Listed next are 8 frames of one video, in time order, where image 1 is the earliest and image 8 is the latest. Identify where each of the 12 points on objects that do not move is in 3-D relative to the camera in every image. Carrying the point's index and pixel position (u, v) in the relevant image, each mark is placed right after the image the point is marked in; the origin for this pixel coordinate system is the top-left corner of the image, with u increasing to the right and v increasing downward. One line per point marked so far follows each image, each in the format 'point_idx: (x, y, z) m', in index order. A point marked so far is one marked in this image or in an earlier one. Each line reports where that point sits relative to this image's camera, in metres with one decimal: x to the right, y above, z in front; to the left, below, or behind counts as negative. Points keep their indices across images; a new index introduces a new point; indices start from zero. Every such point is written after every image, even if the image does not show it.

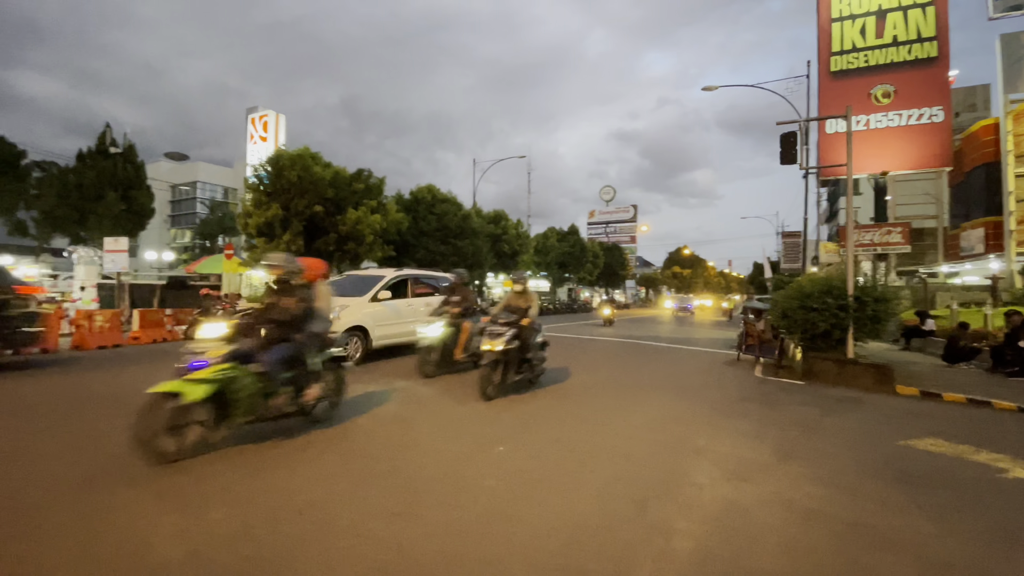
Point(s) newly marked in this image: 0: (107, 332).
0: (-12.1, -1.3, +14.0) m
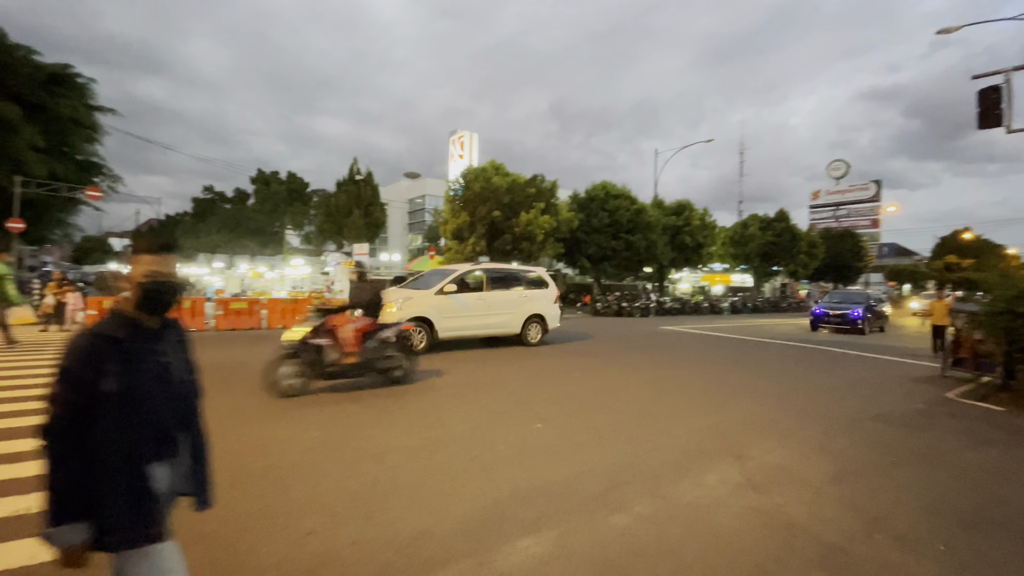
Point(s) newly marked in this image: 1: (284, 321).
0: (-7.1, -1.1, +19.2) m
1: (-8.7, -1.2, +18.1) m
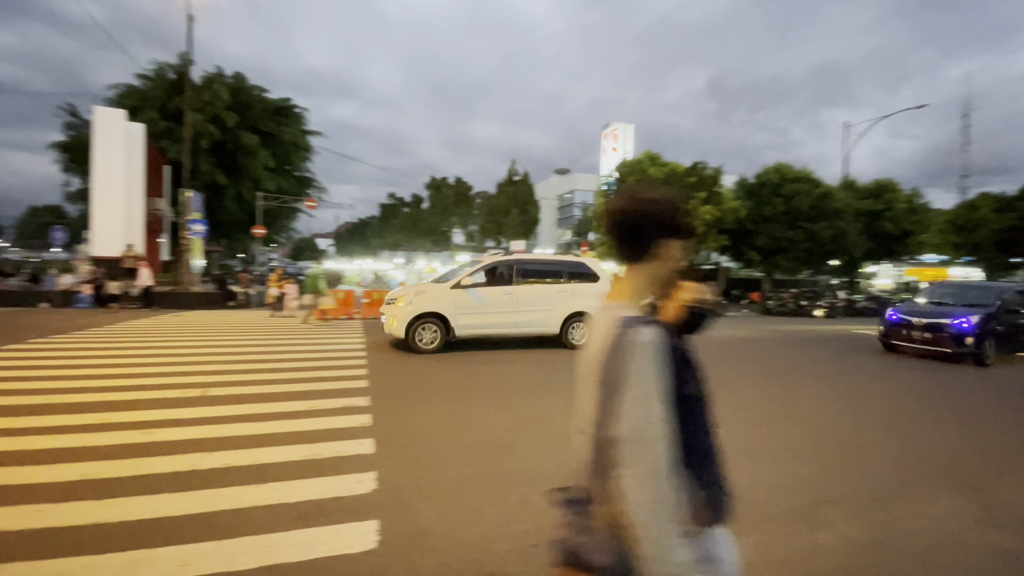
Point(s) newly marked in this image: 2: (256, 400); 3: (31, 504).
0: (-0.5, -0.9, +20.7) m
1: (-2.4, -1.0, +20.1) m
2: (-4.3, -1.8, +7.5) m
3: (-4.5, -2.0, +4.4) m
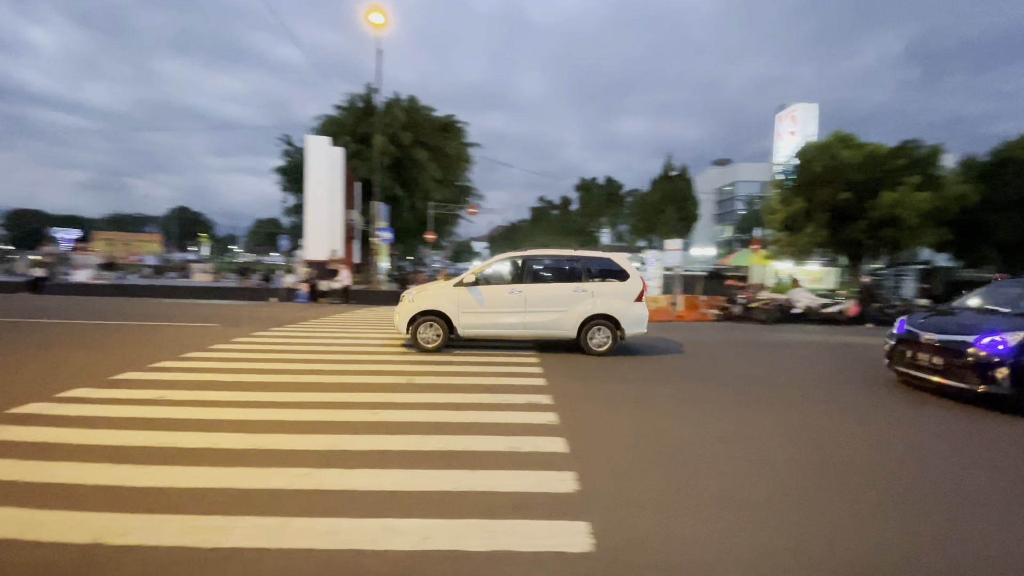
0: (+6.3, -1.0, +19.7) m
1: (+4.4, -1.1, +19.7) m
2: (-1.2, -1.8, +8.3) m
3: (-2.4, -2.0, +5.4) m
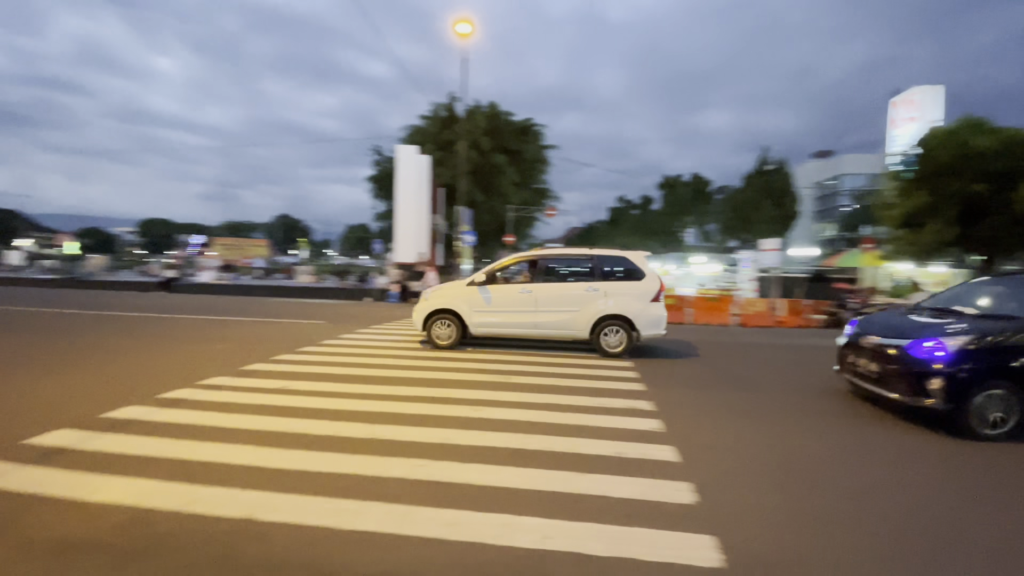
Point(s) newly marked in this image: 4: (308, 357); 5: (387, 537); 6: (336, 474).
0: (+9.8, -1.1, +18.4) m
1: (+7.8, -1.2, +18.7) m
2: (+0.5, -1.8, +8.3) m
3: (-1.1, -2.0, +5.6) m
4: (-4.8, -1.6, +11.0) m
5: (-1.1, -2.2, +4.2) m
6: (-2.0, -2.0, +5.1) m
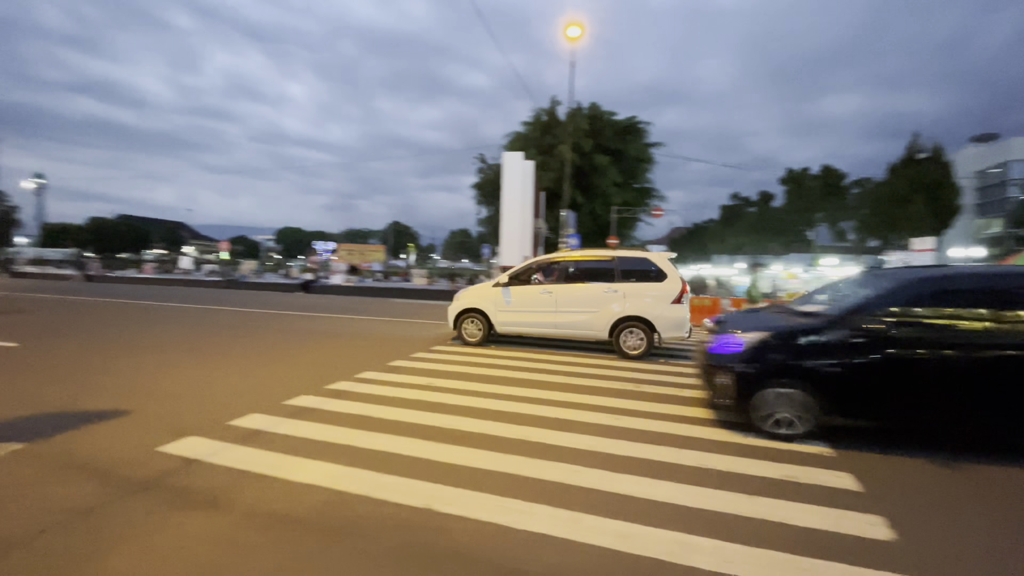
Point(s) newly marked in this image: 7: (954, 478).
0: (+14.0, -1.3, +15.9) m
1: (+12.1, -1.4, +16.6) m
2: (+2.8, -1.9, +7.9) m
3: (+0.7, -2.1, +5.6) m
4: (-1.8, -1.7, +11.6) m
5: (+0.4, -2.2, +4.2) m
6: (-0.3, -2.1, +5.3) m
7: (+5.2, -2.2, +5.4) m
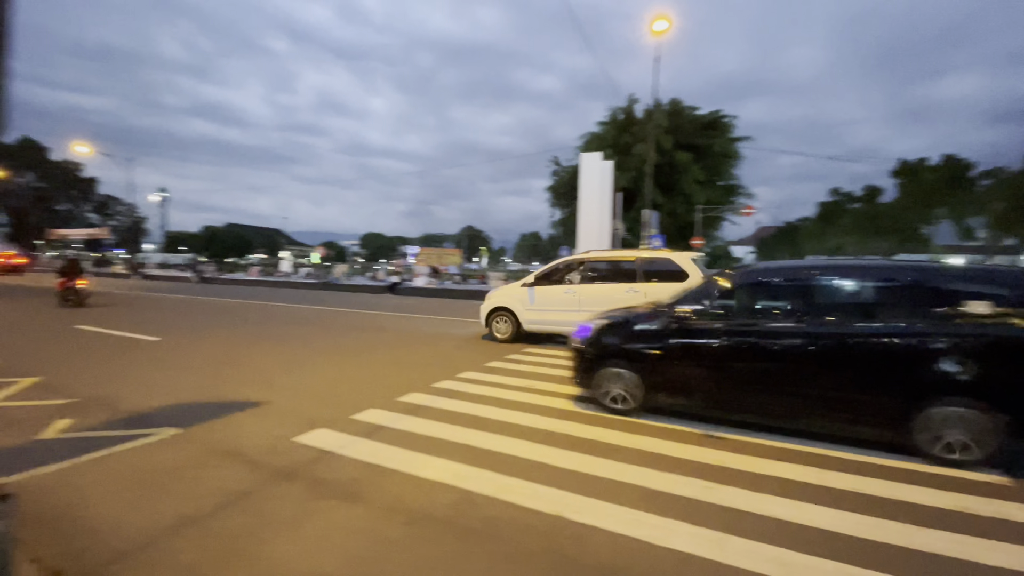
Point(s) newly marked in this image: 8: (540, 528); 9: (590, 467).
0: (+16.8, -1.4, +13.5) m
1: (+15.0, -1.5, +14.4) m
2: (+4.5, -1.9, +7.2) m
3: (+2.1, -2.1, +5.2) m
4: (+0.5, -1.7, +11.5) m
5: (+1.6, -2.2, +3.9) m
6: (+1.1, -2.1, +5.1) m
7: (+6.5, -2.2, +4.4) m
8: (+0.3, -2.2, +4.3) m
9: (+0.9, -2.0, +5.4) m
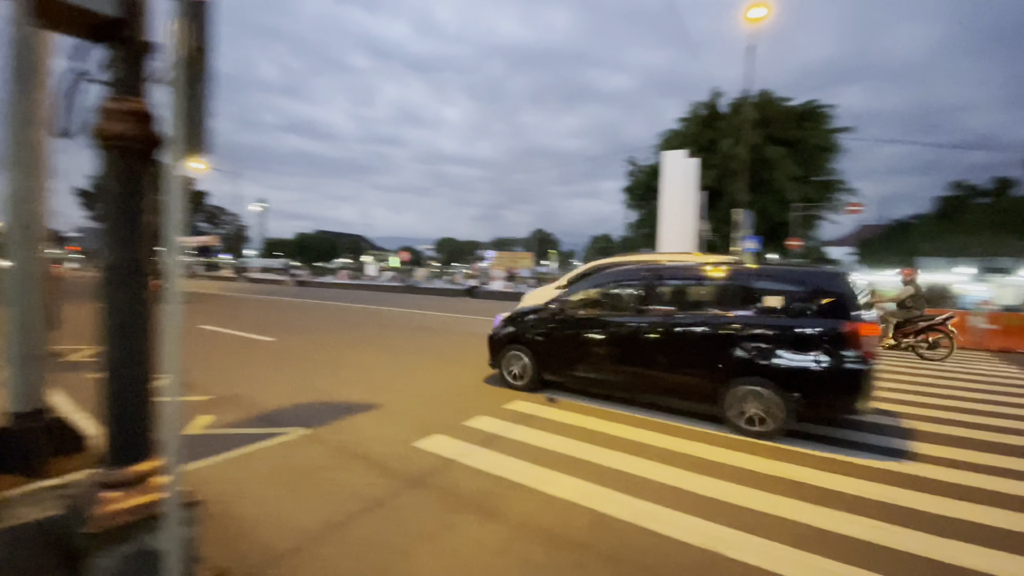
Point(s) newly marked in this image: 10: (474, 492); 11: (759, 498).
0: (+19.2, -1.6, +10.5) m
1: (+17.6, -1.7, +11.7) m
2: (+6.1, -2.0, +6.1) m
3: (+3.4, -2.1, +4.5) m
4: (+2.8, -1.8, +11.0) m
5: (+2.8, -2.3, +3.2) m
6: (+2.4, -2.1, +4.5) m
7: (+7.7, -2.3, +3.0) m
8: (+1.5, -2.2, +3.9) m
9: (+2.3, -2.1, +4.9) m
10: (-0.4, -2.1, +4.9) m
11: (+2.6, -2.1, +4.8) m
